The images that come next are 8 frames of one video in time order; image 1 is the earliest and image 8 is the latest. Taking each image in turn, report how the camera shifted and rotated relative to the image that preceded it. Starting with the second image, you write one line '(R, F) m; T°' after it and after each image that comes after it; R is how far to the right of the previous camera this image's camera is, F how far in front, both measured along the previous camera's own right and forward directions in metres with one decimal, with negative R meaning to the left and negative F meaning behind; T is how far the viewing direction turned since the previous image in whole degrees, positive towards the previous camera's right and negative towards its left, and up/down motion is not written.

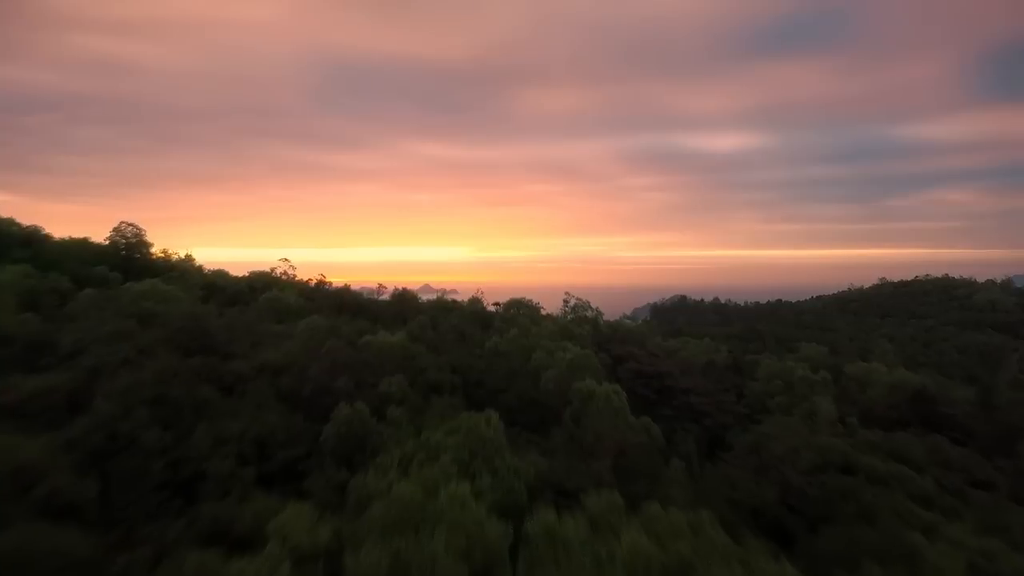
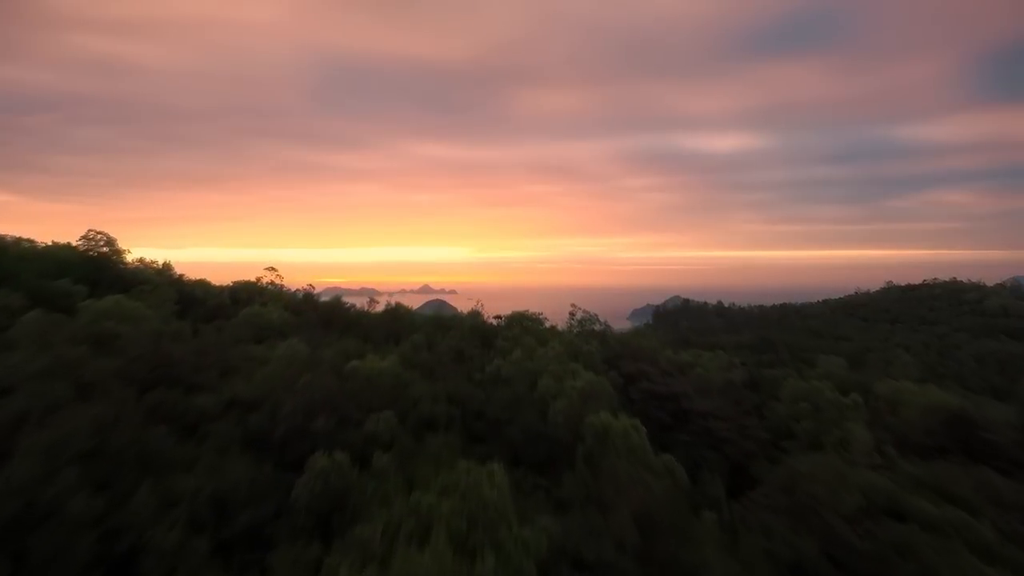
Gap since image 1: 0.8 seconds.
(-0.1, +1.0) m; 0°
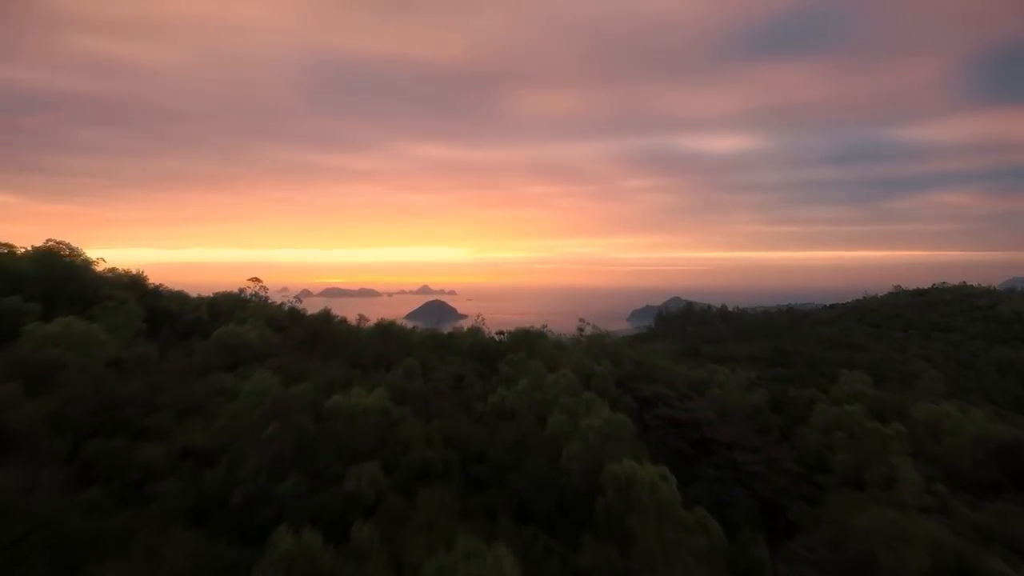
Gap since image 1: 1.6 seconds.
(-0.1, +1.1) m; 0°
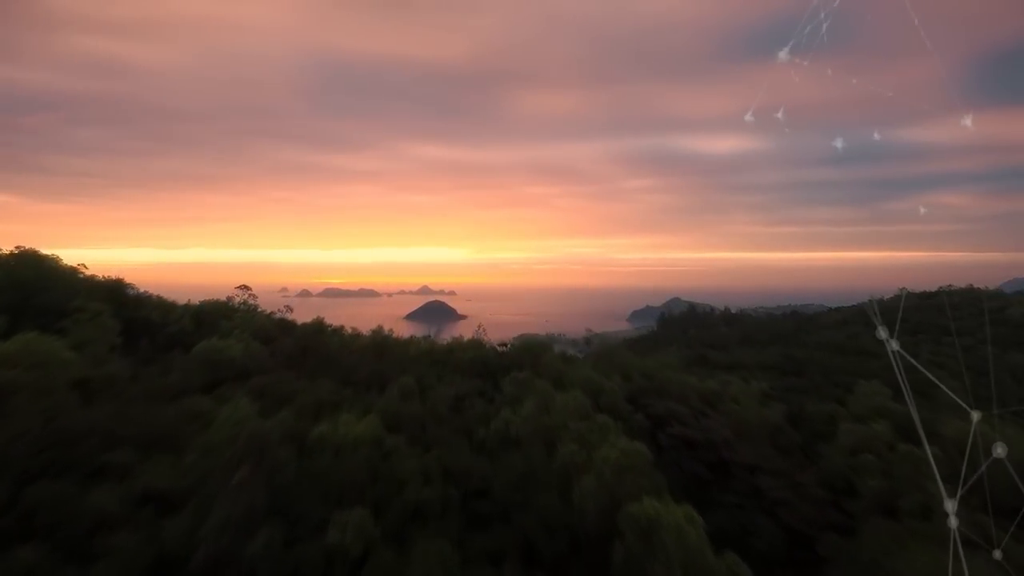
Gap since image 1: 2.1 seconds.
(-0.1, +0.7) m; 0°
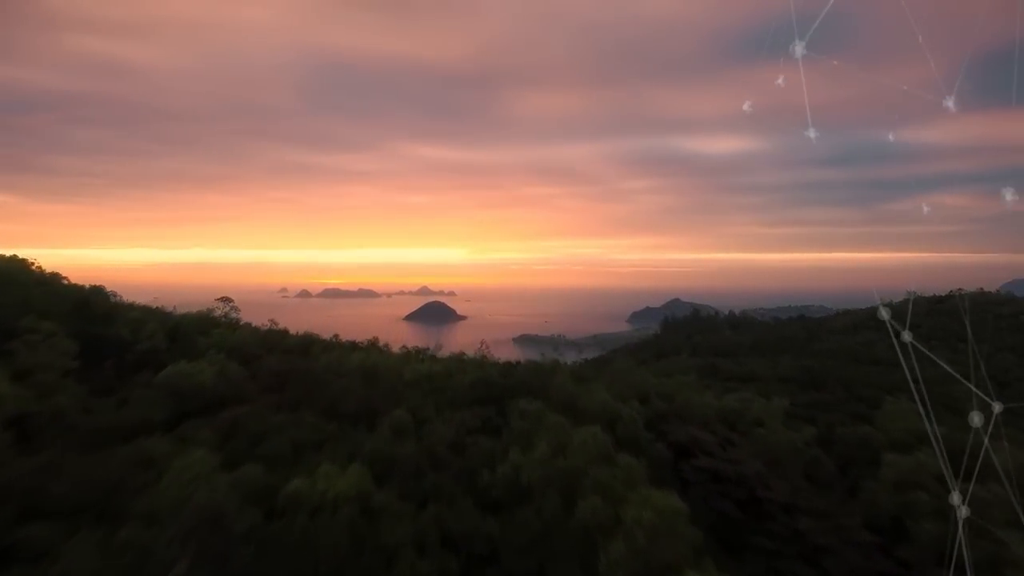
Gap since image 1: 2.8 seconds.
(-0.1, +1.0) m; 0°
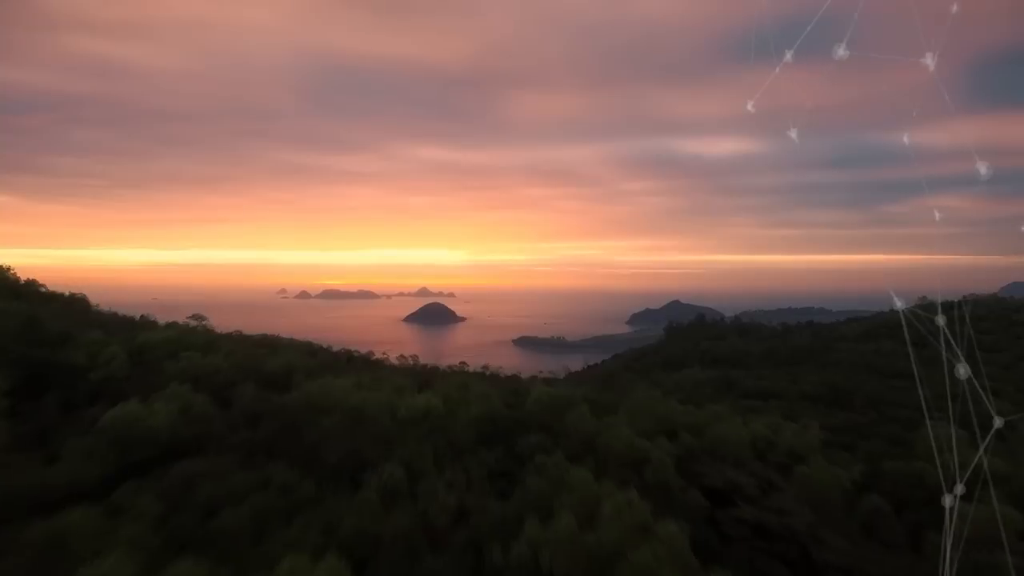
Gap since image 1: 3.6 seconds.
(-0.2, +1.2) m; 0°
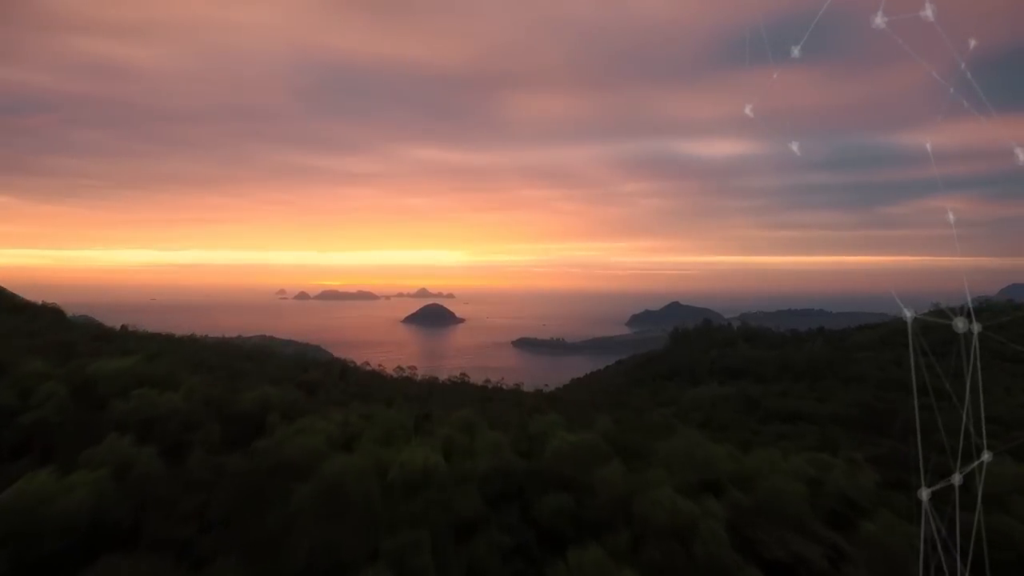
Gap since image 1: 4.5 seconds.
(-0.2, +1.4) m; 0°
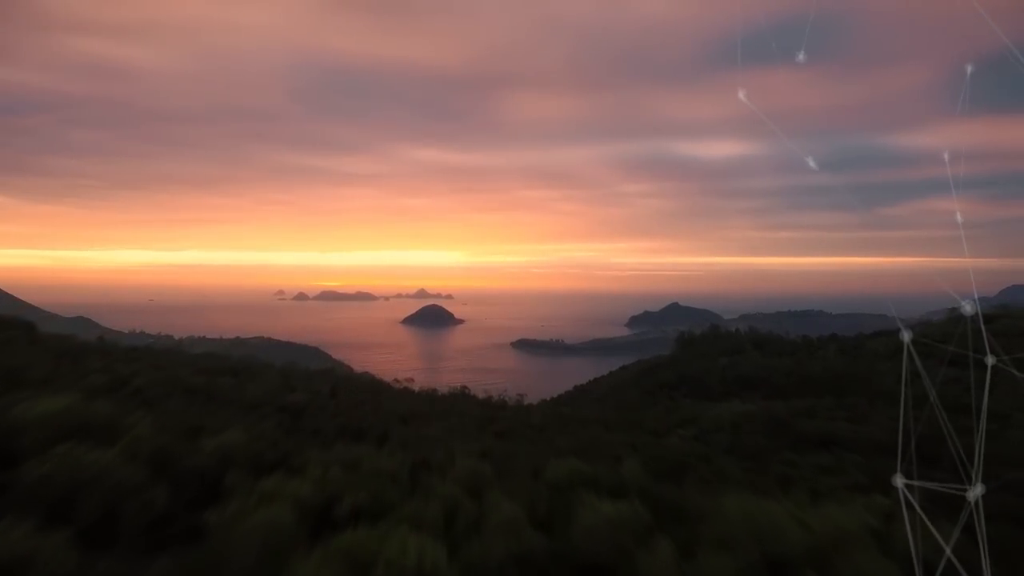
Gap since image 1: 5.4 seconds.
(-0.2, +1.5) m; 0°
